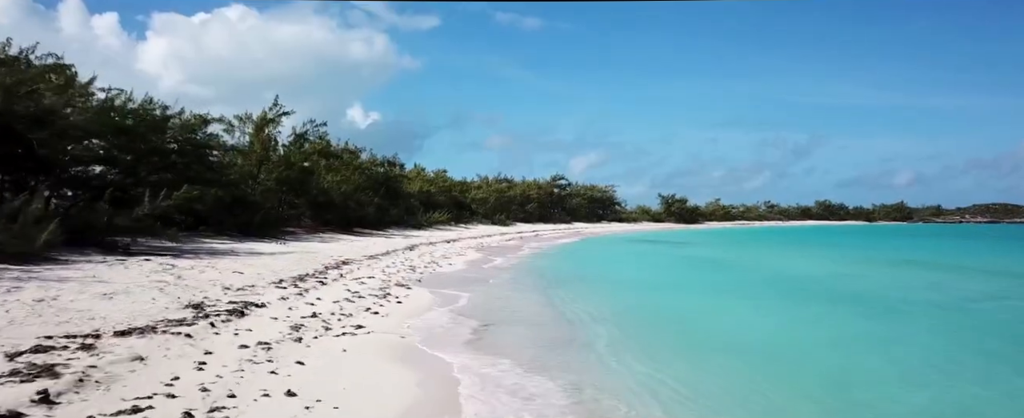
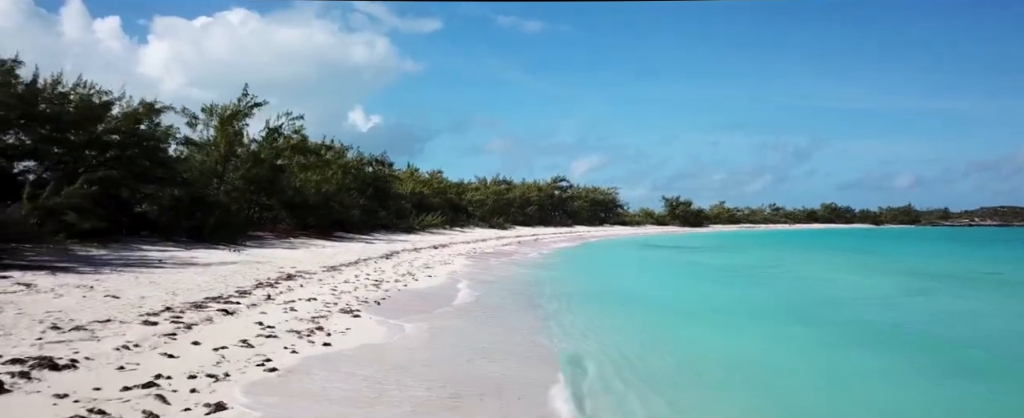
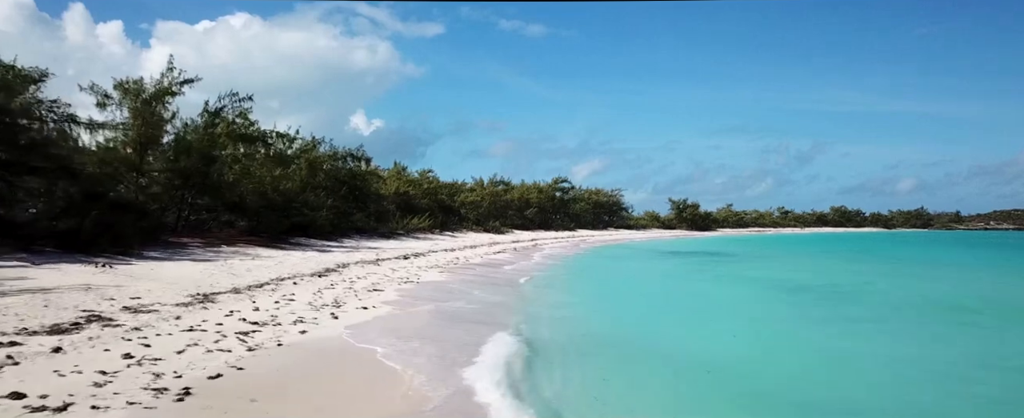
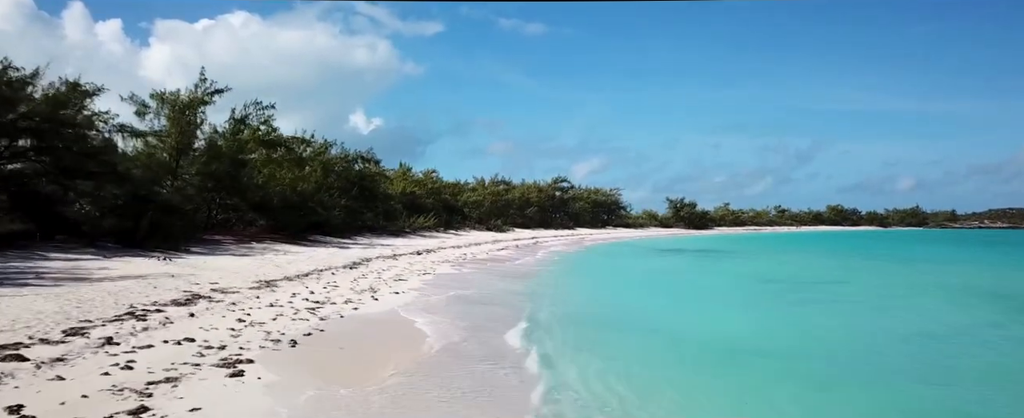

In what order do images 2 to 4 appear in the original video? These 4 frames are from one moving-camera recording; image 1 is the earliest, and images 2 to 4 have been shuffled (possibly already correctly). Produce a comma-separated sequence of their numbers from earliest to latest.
2, 4, 3
